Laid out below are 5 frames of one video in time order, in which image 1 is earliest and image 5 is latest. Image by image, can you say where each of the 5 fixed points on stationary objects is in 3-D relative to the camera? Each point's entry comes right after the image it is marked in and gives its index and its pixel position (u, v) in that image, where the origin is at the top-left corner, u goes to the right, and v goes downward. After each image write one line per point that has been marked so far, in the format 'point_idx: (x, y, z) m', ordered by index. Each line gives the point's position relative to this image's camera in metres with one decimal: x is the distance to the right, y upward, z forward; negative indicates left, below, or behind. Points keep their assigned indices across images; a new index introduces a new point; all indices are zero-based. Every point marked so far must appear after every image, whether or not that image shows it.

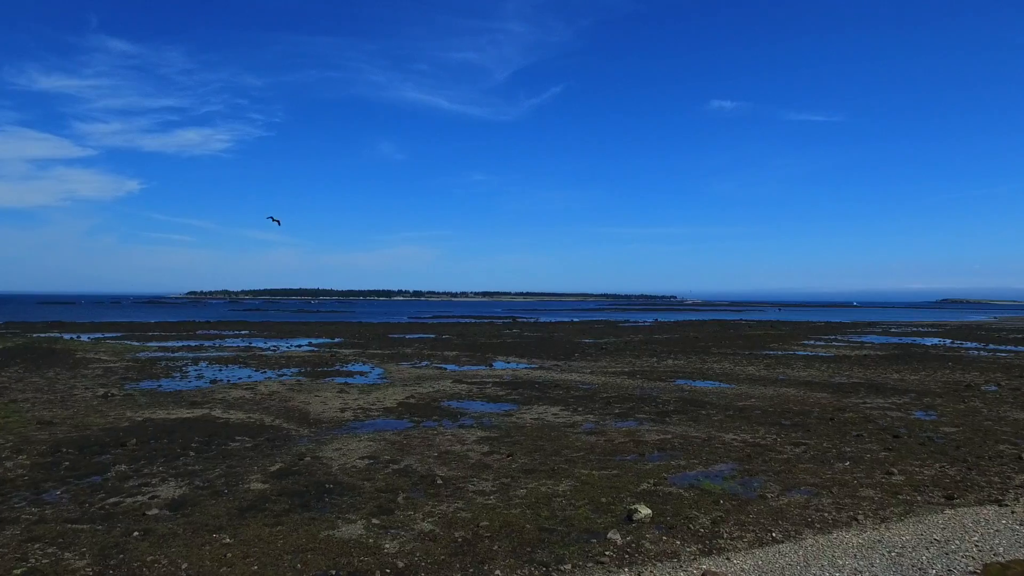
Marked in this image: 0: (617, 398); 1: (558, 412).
0: (+2.8, -2.9, +19.0) m
1: (+1.1, -2.9, +17.1) m
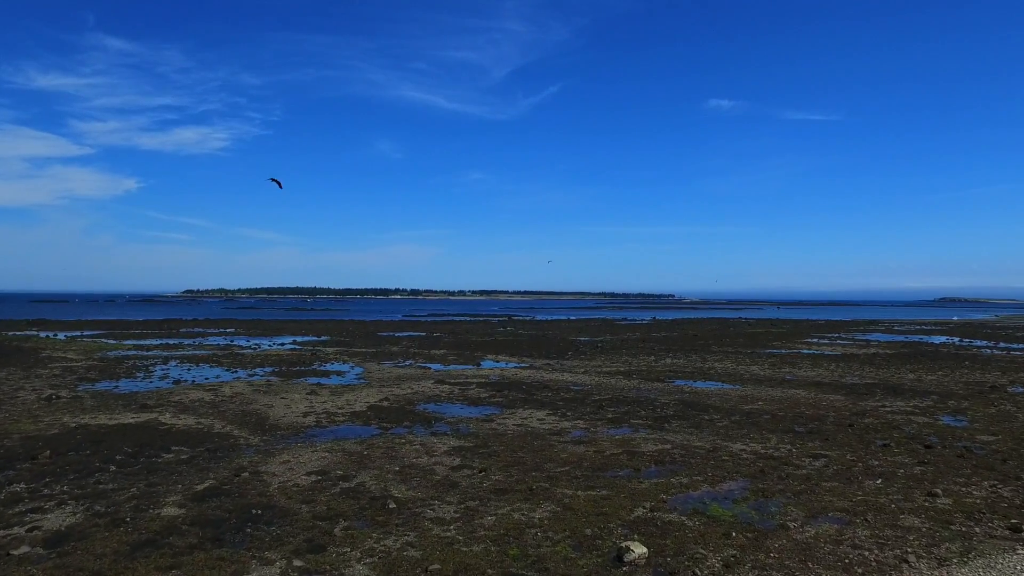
0: (+2.4, -2.7, +17.3) m
1: (+0.7, -2.8, +15.4) m
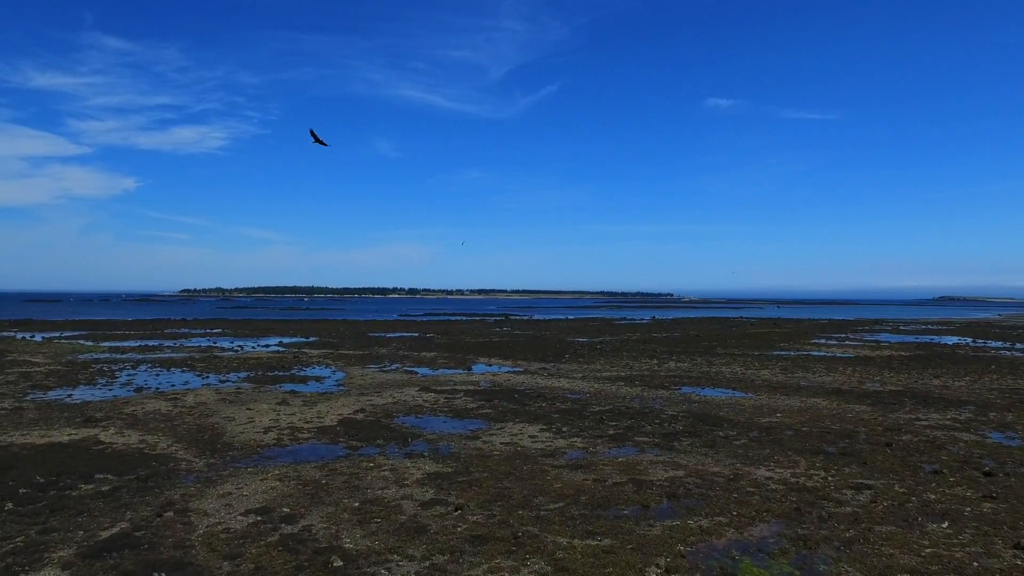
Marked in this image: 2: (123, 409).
0: (+2.1, -2.7, +15.5) m
1: (+0.5, -2.7, +13.6) m
2: (-9.0, -2.8, +16.6) m
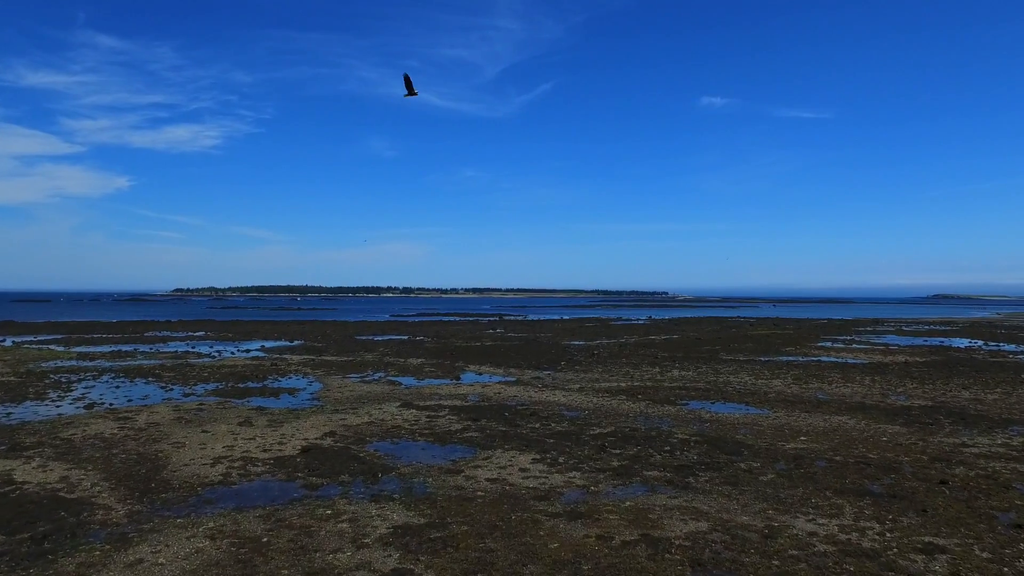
0: (+1.9, -2.8, +13.6) m
1: (+0.3, -2.9, +11.7) m
2: (-9.2, -2.9, +14.7) m
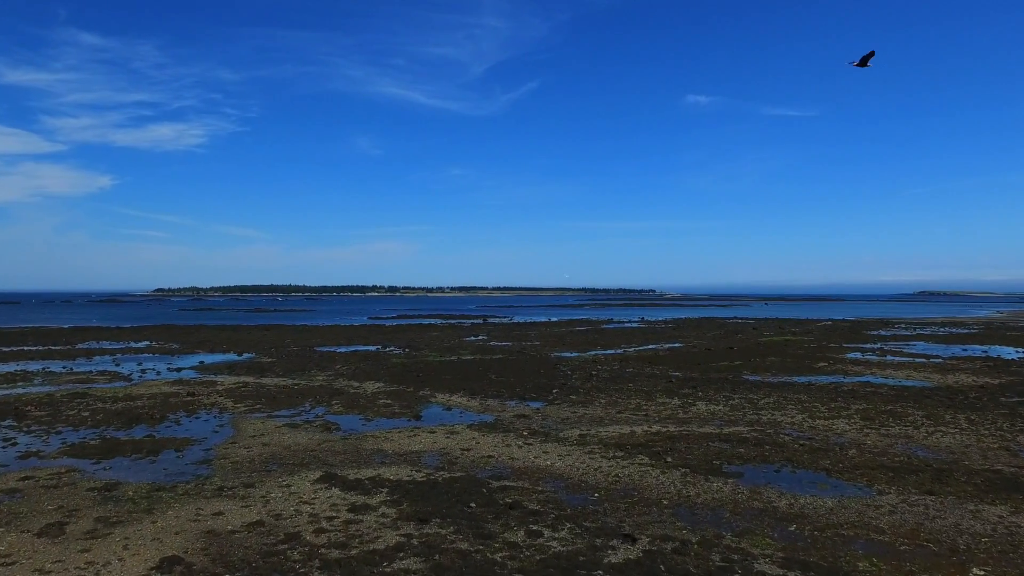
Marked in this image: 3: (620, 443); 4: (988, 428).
0: (+1.5, -3.1, +7.8) m
1: (-0.1, -3.2, +5.8) m
2: (-9.6, -3.3, +8.6) m
3: (+2.2, -3.2, +15.3) m
4: (+10.6, -3.1, +16.1) m
